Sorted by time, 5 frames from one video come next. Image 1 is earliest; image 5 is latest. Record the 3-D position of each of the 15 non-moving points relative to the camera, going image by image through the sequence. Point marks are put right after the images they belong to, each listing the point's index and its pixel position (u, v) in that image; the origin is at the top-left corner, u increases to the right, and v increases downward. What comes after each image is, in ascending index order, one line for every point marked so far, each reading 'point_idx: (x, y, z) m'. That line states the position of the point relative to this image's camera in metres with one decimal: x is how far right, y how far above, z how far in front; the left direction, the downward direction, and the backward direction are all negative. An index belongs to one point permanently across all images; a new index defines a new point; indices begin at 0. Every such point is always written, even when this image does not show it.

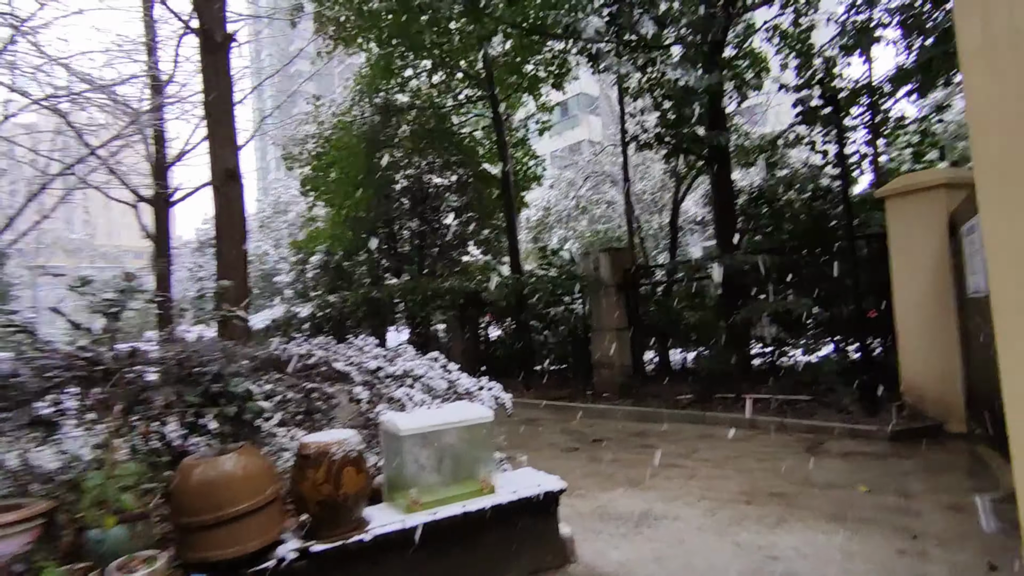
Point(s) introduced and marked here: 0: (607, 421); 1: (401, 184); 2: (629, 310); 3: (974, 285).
0: (+1.2, -1.7, +7.3) m
1: (-2.8, +2.6, +15.2) m
2: (+1.8, -0.4, +9.1) m
3: (+3.8, 0.0, +4.8) m
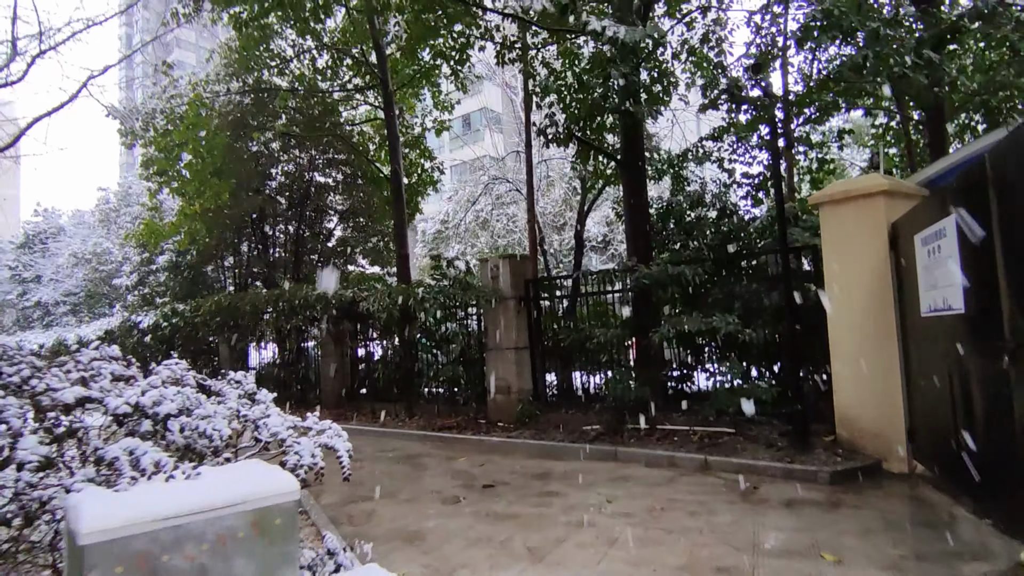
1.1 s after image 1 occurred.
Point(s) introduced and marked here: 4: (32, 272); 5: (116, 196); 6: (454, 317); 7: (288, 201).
0: (-0.1, -1.8, +6.1) m
1: (-5.3, +2.4, +13.4) m
2: (+0.3, -0.6, +8.0) m
3: (+3.0, -0.1, +4.2) m
4: (-15.6, +0.5, +19.1) m
5: (-12.5, +2.9, +18.5) m
6: (-0.8, -0.4, +8.5) m
7: (-5.1, +2.0, +13.4) m
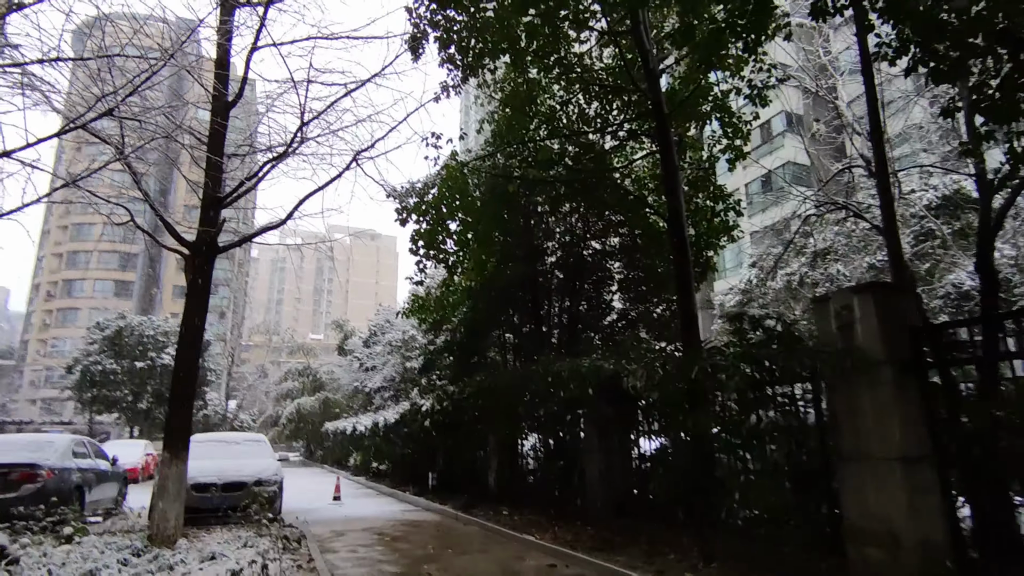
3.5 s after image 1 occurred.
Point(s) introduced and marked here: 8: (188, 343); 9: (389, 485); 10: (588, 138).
0: (+1.8, -2.0, +2.6) m
1: (+0.8, +0.7, +12.0) m
2: (+3.1, -1.0, +4.3) m
3: (+3.6, +0.2, -0.3) m
4: (-5.3, -2.7, +21.6) m
5: (-3.0, 0.0, +20.0) m
6: (+2.3, -1.0, +5.3) m
7: (+1.0, +0.4, +11.9) m
8: (-3.8, -0.7, +6.9) m
9: (-3.2, -5.2, +15.4) m
10: (+1.4, +2.9, +11.3) m
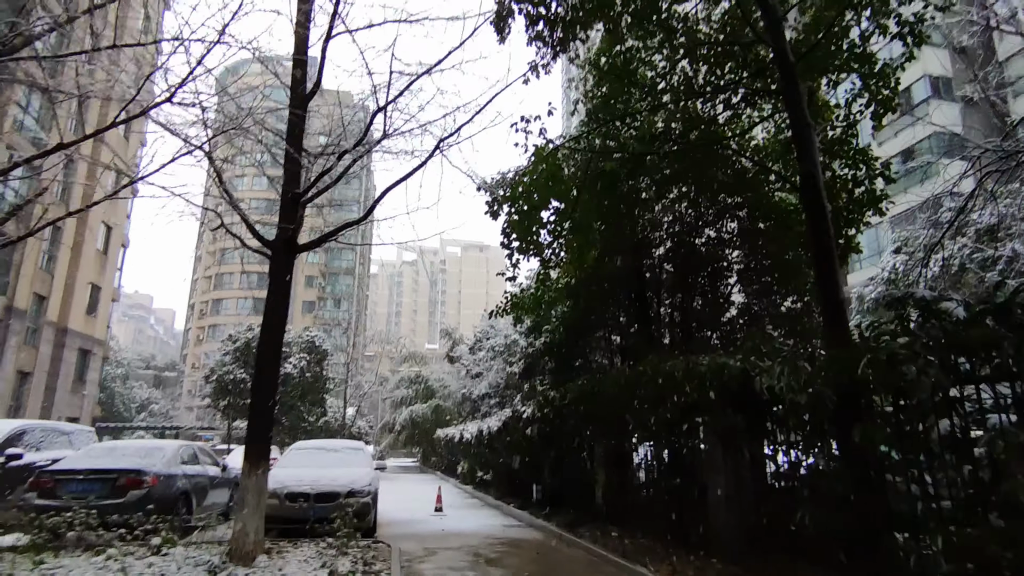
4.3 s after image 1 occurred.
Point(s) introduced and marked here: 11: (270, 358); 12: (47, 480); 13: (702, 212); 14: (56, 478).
0: (+2.0, -1.7, +1.3) m
1: (+2.7, +0.9, +10.7) m
2: (+3.6, -0.7, +2.7) m
3: (+3.1, +0.5, -1.8) m
4: (-1.4, -2.9, +21.3) m
5: (+0.4, -0.1, +19.3) m
6: (+3.0, -0.8, +3.8) m
7: (+2.9, +0.5, +10.6) m
8: (-2.7, -0.7, +6.6) m
9: (-0.4, -5.3, +14.8) m
10: (+3.1, +3.1, +9.9) m
11: (-2.7, -0.8, +6.6) m
12: (-6.0, -2.5, +7.6) m
13: (+3.3, +1.4, +10.3) m
14: (-5.9, -2.5, +7.6) m
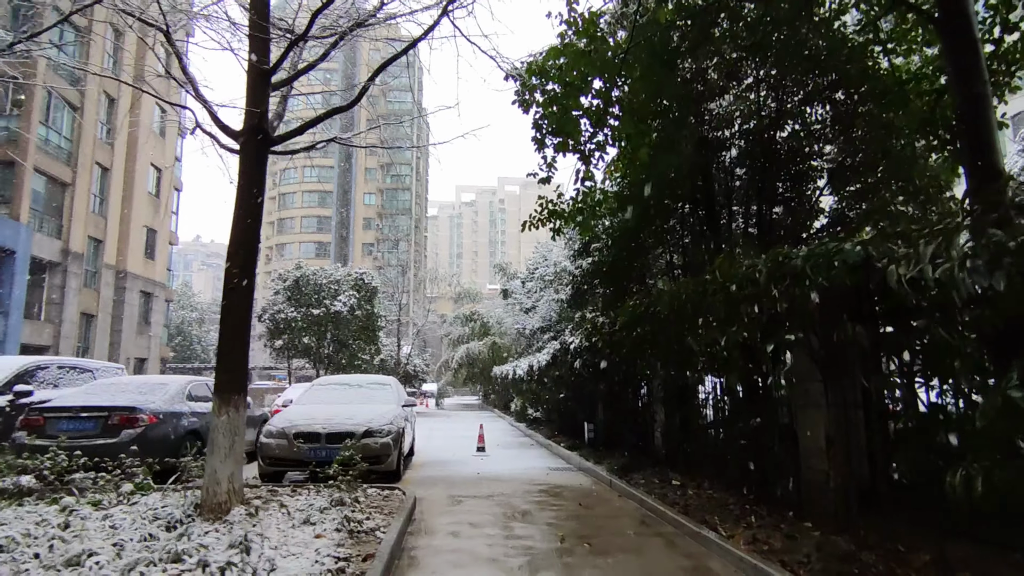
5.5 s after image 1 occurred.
0: (+1.7, -1.2, -0.3) m
1: (+3.3, +2.3, +8.8) m
2: (+3.3, 0.0, +0.9) m
3: (+2.4, +0.7, -3.7) m
4: (+0.4, -0.5, +20.0) m
5: (+2.0, +2.2, +17.6) m
6: (+2.9, 0.0, +2.0) m
7: (+3.5, +1.9, +8.7) m
8: (-2.5, +0.2, +5.4) m
9: (+0.8, -3.4, +13.7) m
10: (+3.5, +4.5, +7.7) m
11: (-2.5, +0.1, +5.4) m
12: (-5.6, -1.5, +6.9) m
13: (+3.9, +2.9, +8.2) m
14: (-5.5, -1.5, +6.9) m
